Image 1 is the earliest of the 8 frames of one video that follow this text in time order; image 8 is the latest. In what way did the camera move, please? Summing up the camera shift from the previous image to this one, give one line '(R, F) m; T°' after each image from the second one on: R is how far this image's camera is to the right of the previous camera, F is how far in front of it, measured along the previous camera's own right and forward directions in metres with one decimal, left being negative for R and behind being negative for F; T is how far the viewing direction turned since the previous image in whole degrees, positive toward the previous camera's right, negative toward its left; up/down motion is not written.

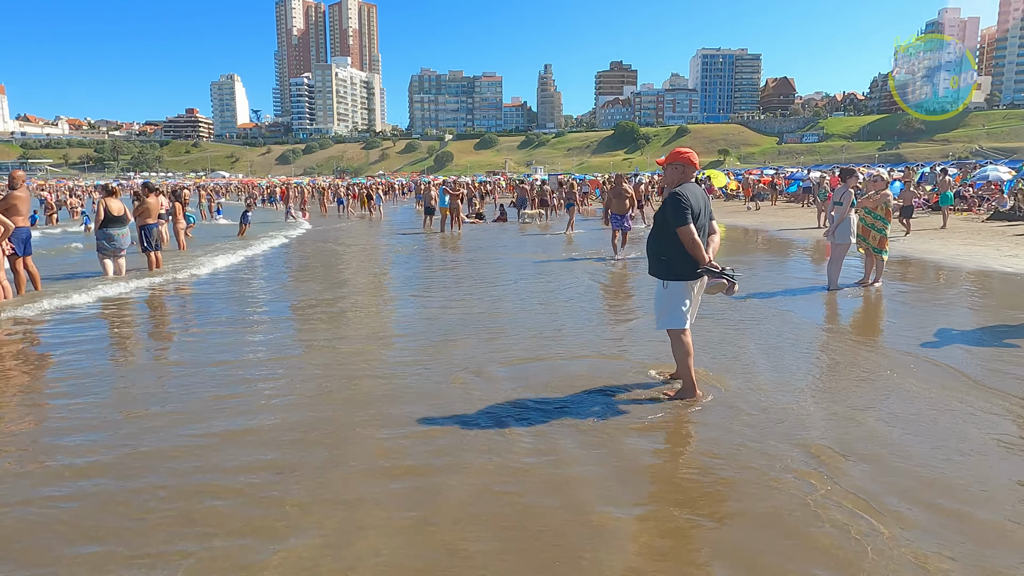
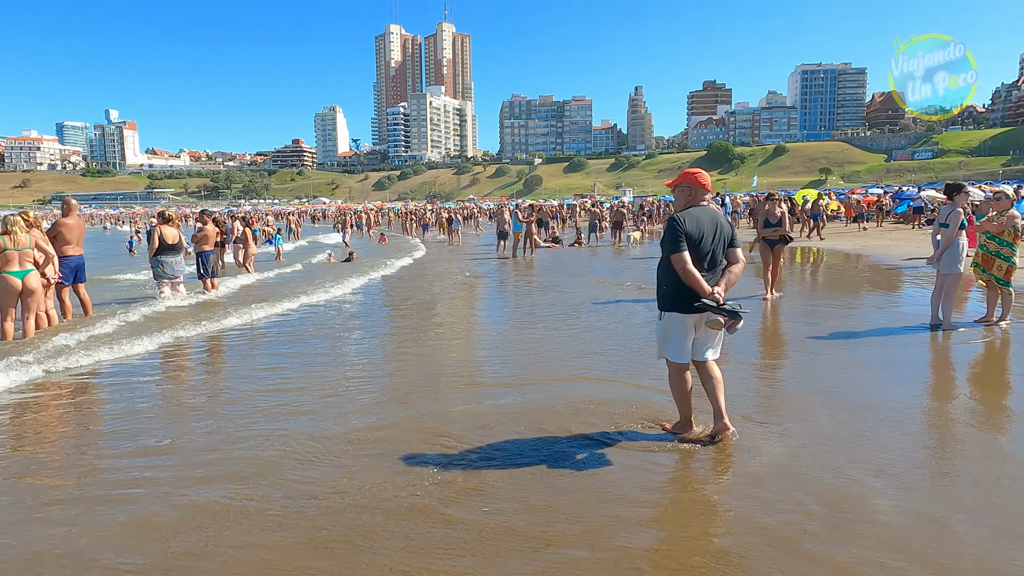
(+0.4, +0.8) m; -8°
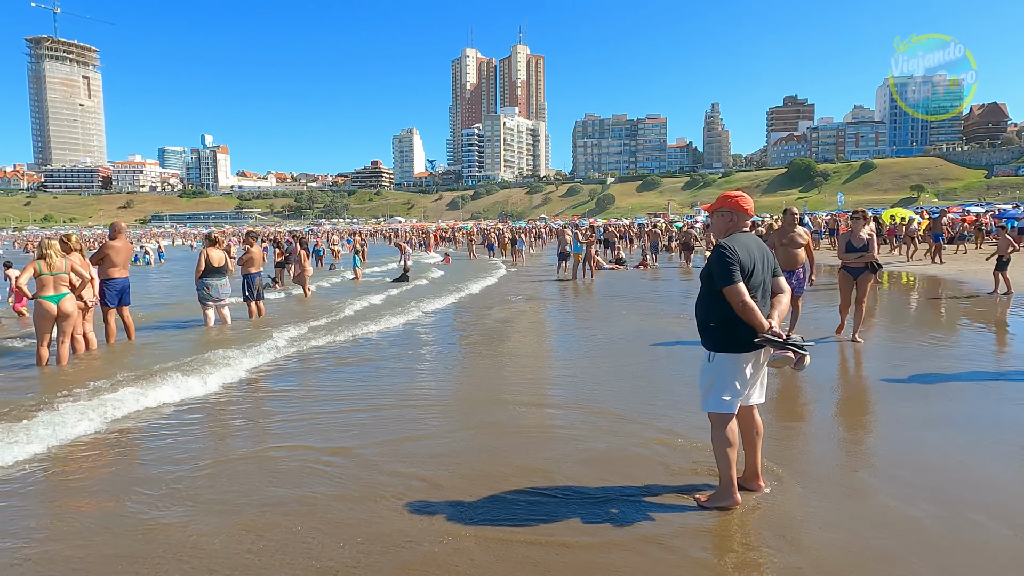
(+0.3, +0.6) m; -6°
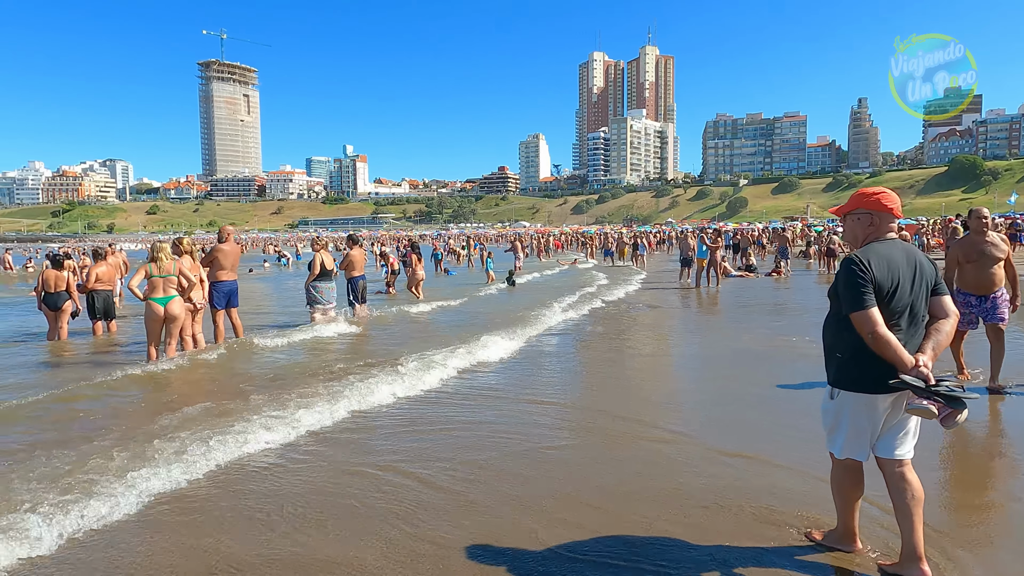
(+0.2, +0.6) m; -11°
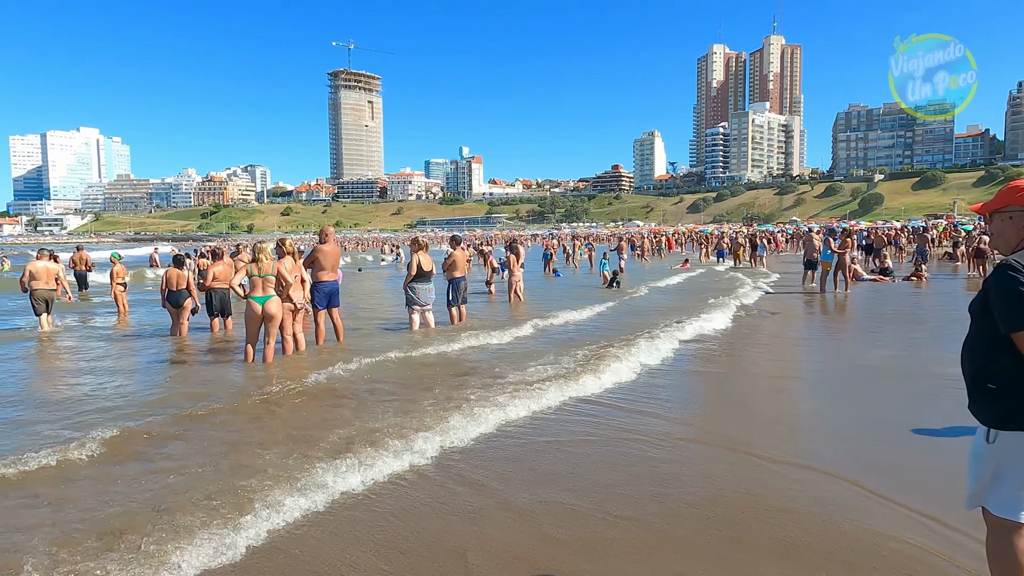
(+0.2, +0.4) m; -10°
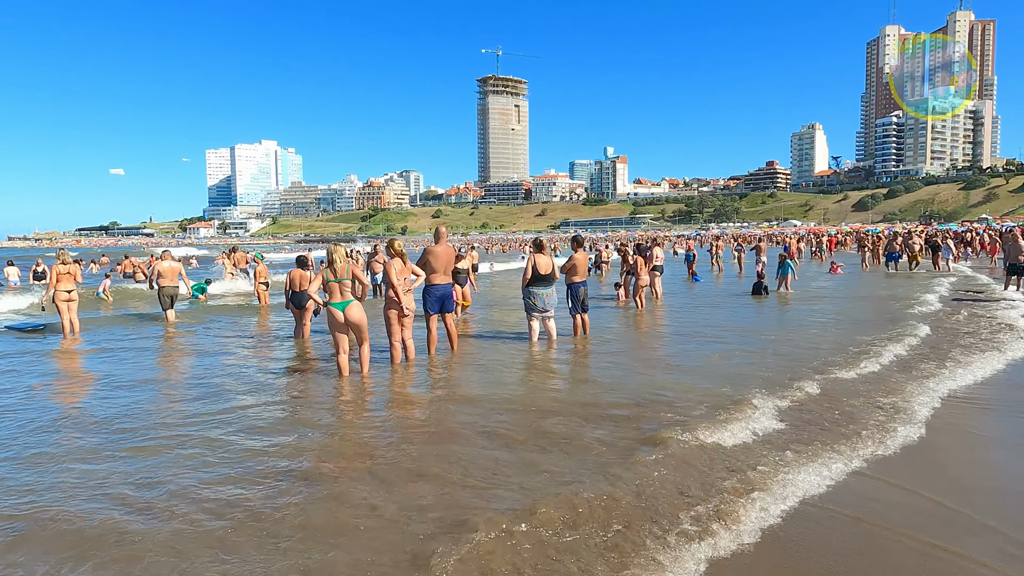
(+0.2, +0.8) m; -12°
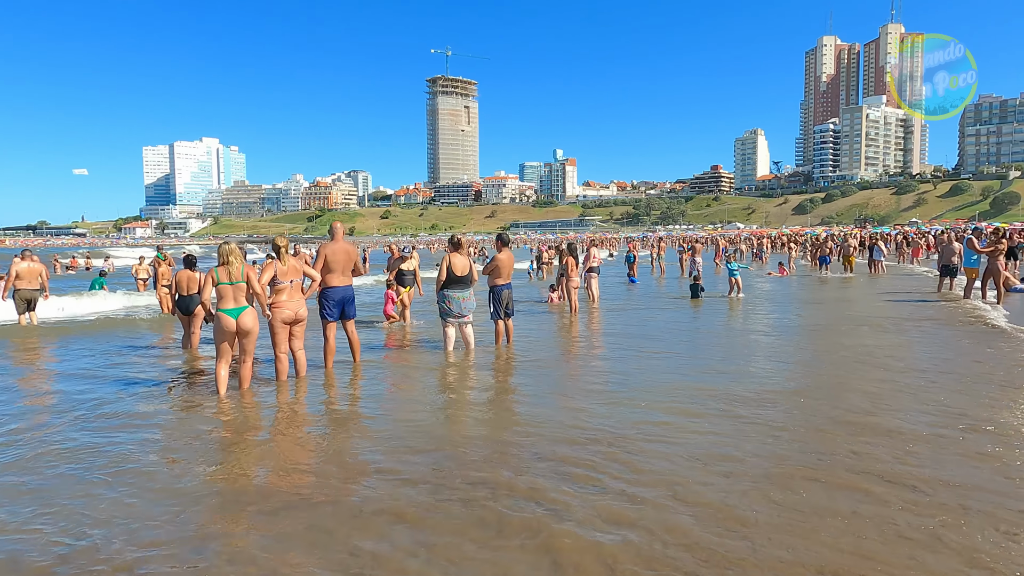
(+0.4, +0.8) m; +4°
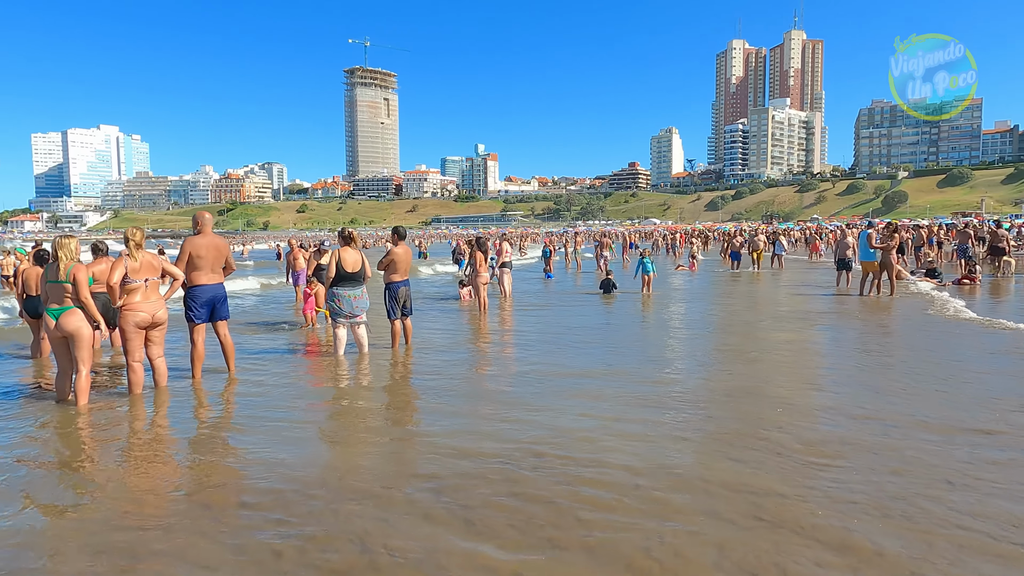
(+0.3, +0.5) m; +7°
